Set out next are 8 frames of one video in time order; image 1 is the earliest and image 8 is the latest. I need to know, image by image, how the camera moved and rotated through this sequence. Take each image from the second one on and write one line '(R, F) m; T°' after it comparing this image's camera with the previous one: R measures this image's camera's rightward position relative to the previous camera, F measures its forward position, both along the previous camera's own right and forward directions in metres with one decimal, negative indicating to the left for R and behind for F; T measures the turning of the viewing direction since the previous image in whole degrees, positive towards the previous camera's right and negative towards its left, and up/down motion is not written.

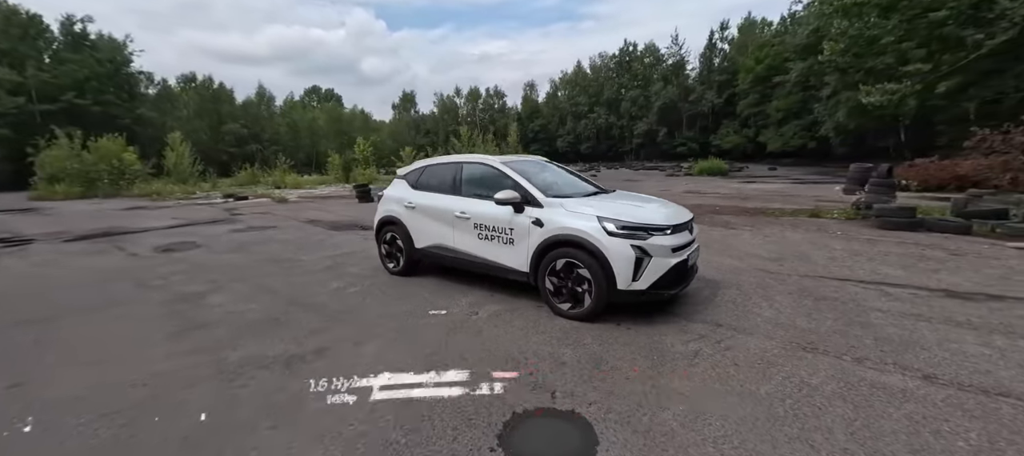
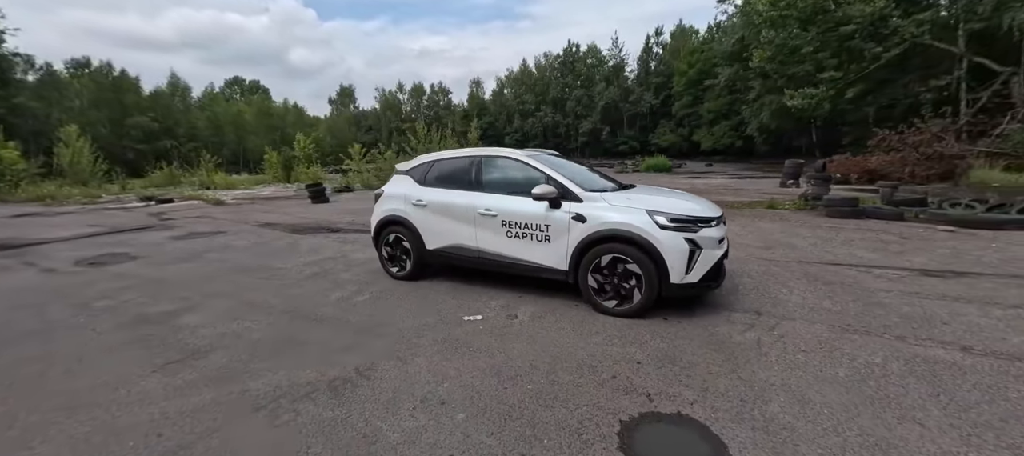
(-1.0, +0.3) m; +9°
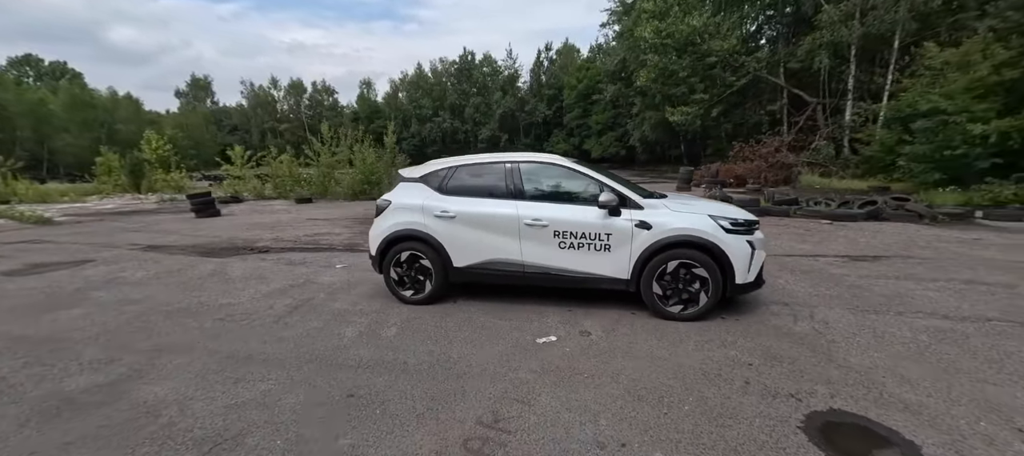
(-1.7, +0.6) m; +17°
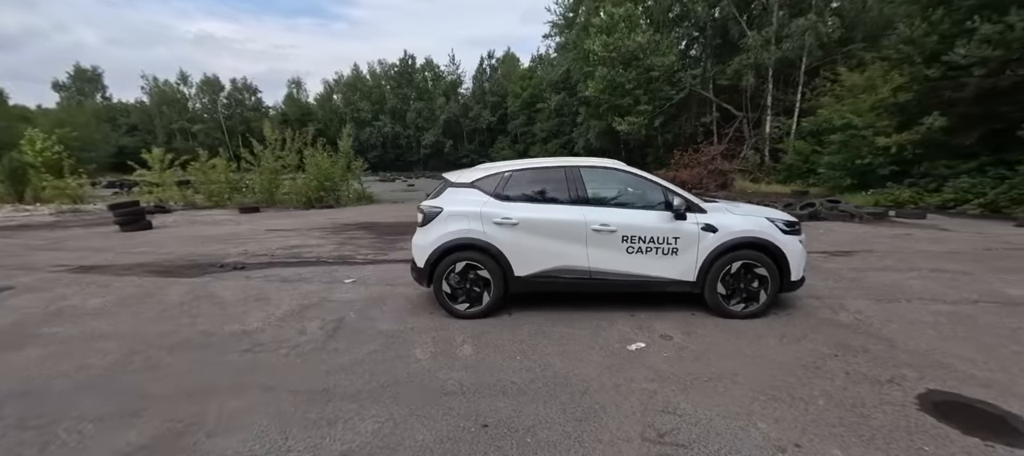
(-1.4, +0.3) m; +10°
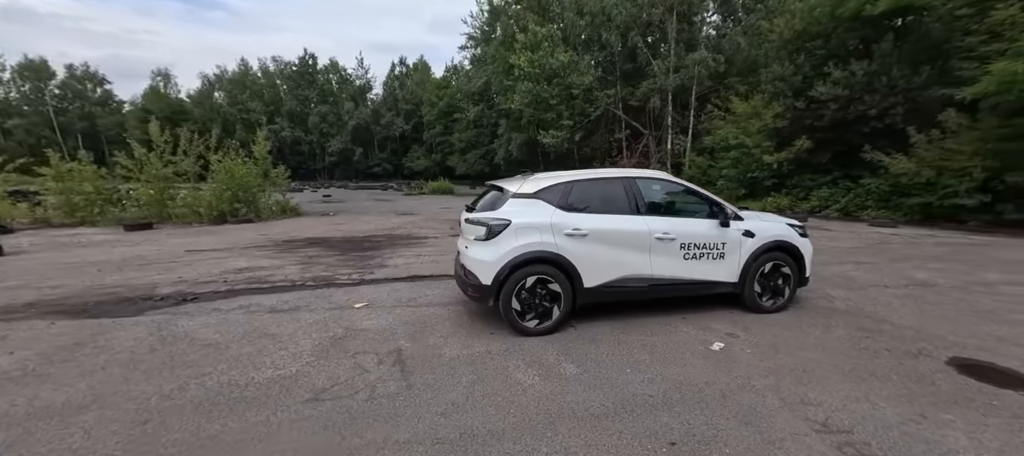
(-1.7, +0.4) m; +14°
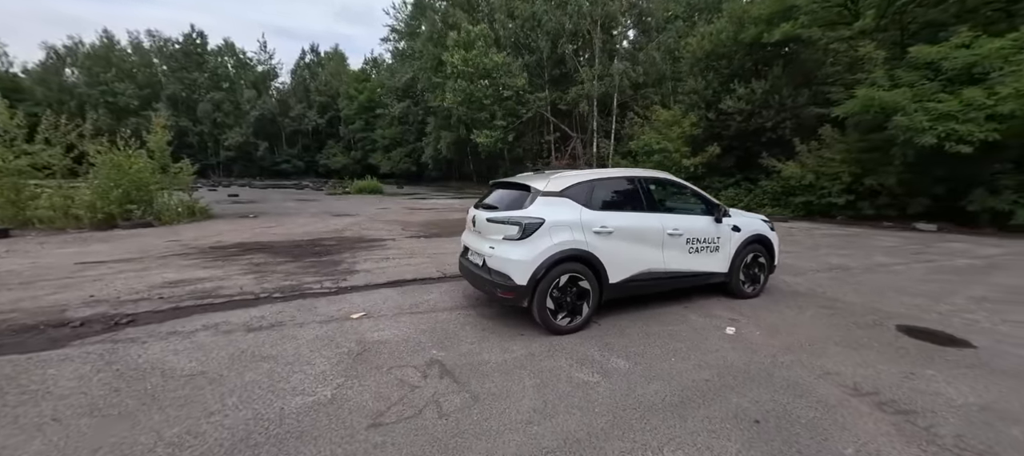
(-1.2, +0.2) m; +12°
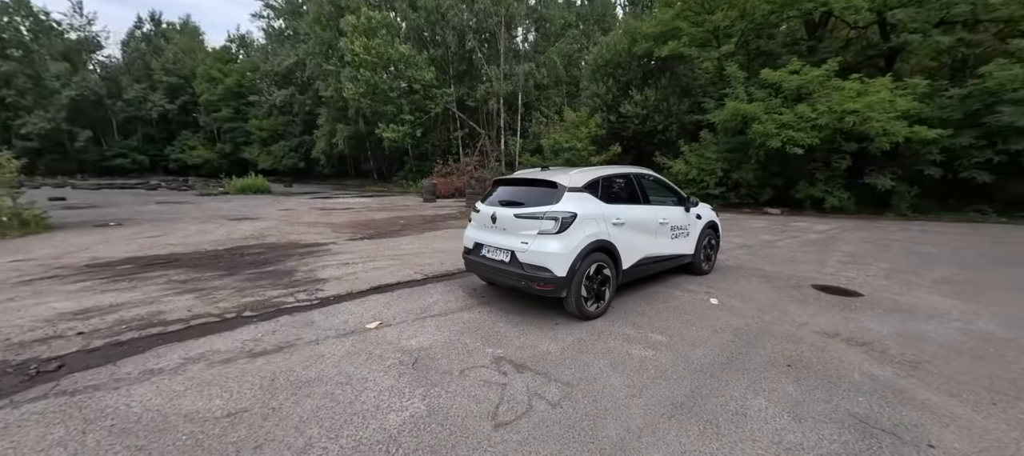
(-1.5, +0.1) m; +17°
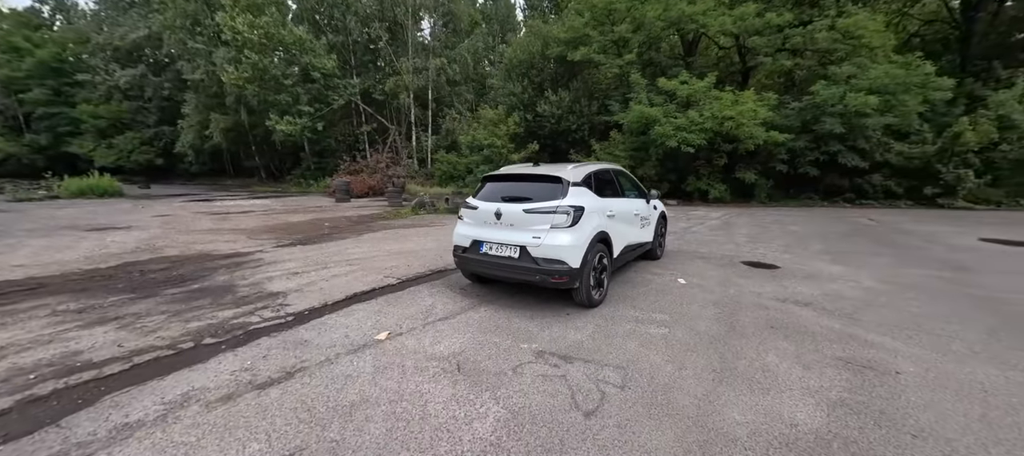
(-1.2, +0.2) m; +15°
